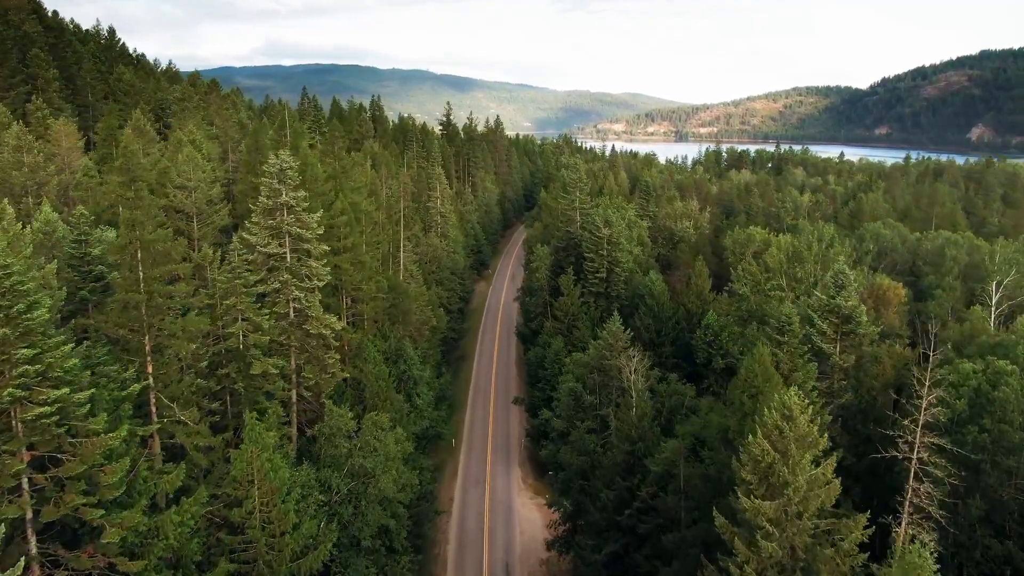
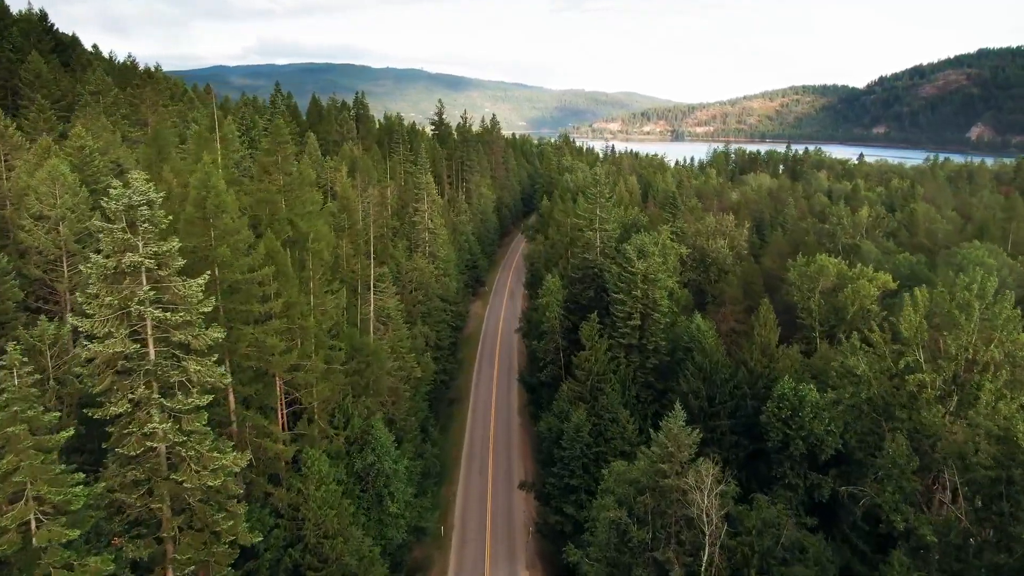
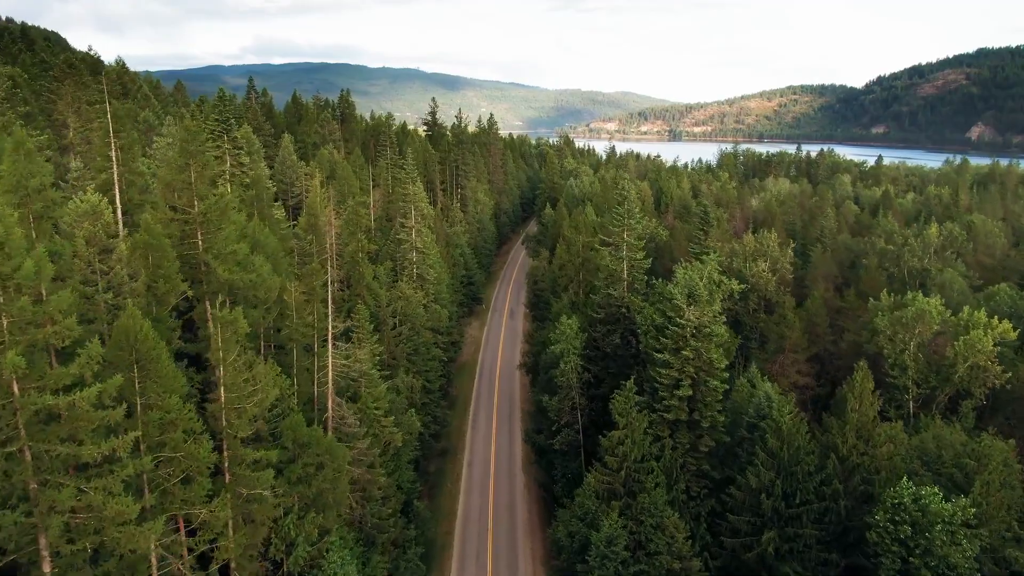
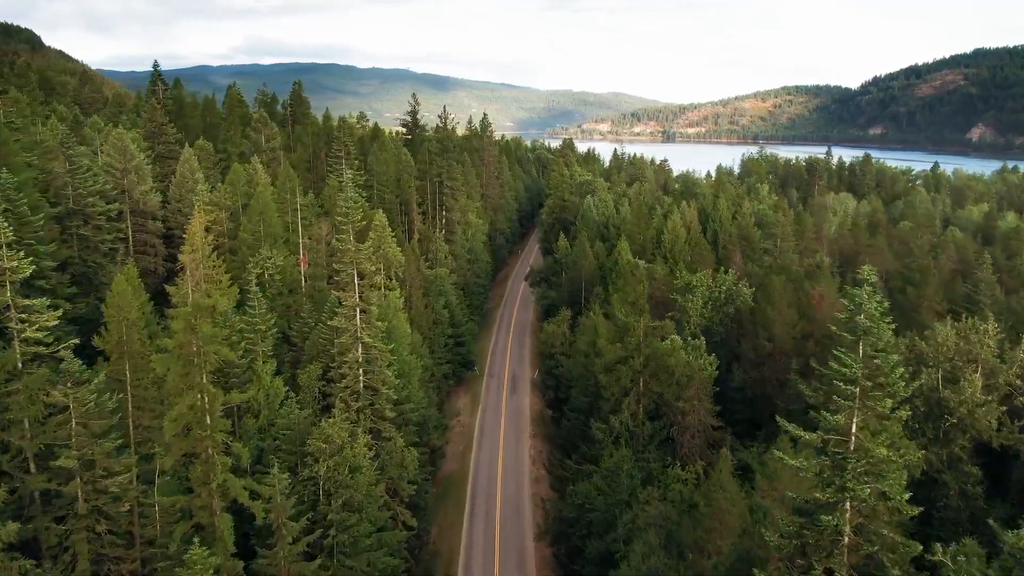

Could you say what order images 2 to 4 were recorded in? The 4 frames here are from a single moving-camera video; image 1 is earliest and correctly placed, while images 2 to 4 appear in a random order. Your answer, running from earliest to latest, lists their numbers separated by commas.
2, 3, 4
